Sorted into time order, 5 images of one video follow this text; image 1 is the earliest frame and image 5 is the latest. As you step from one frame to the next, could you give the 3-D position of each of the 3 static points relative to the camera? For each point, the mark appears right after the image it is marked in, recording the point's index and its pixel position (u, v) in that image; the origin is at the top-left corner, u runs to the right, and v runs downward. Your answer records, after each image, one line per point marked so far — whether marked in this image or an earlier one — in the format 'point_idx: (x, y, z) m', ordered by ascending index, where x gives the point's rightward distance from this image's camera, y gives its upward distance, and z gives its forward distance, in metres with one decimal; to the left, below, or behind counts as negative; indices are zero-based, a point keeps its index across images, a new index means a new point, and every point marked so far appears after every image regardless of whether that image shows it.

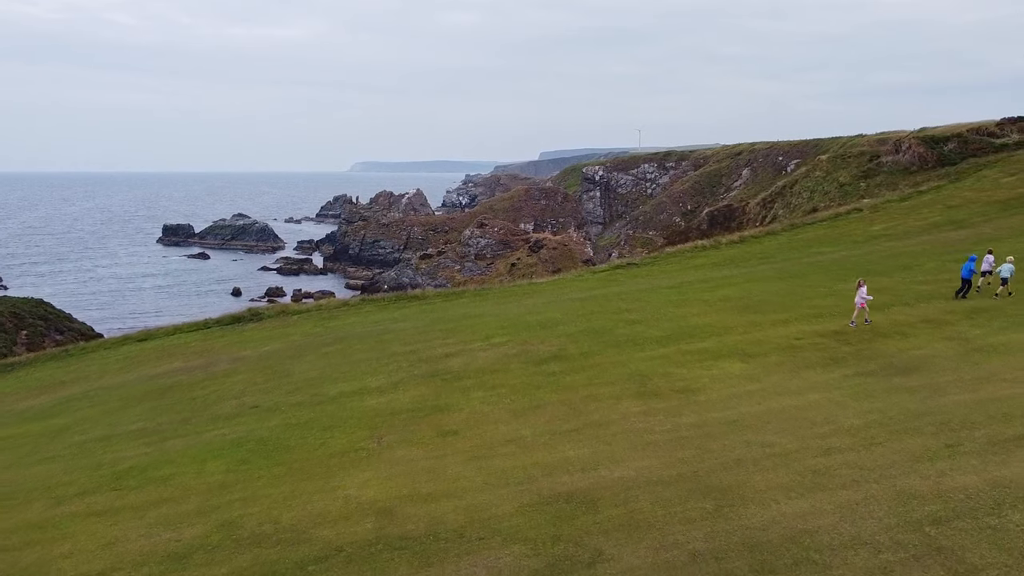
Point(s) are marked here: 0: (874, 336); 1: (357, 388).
0: (+5.8, -0.8, +7.5) m
1: (-2.5, -1.6, +7.6) m
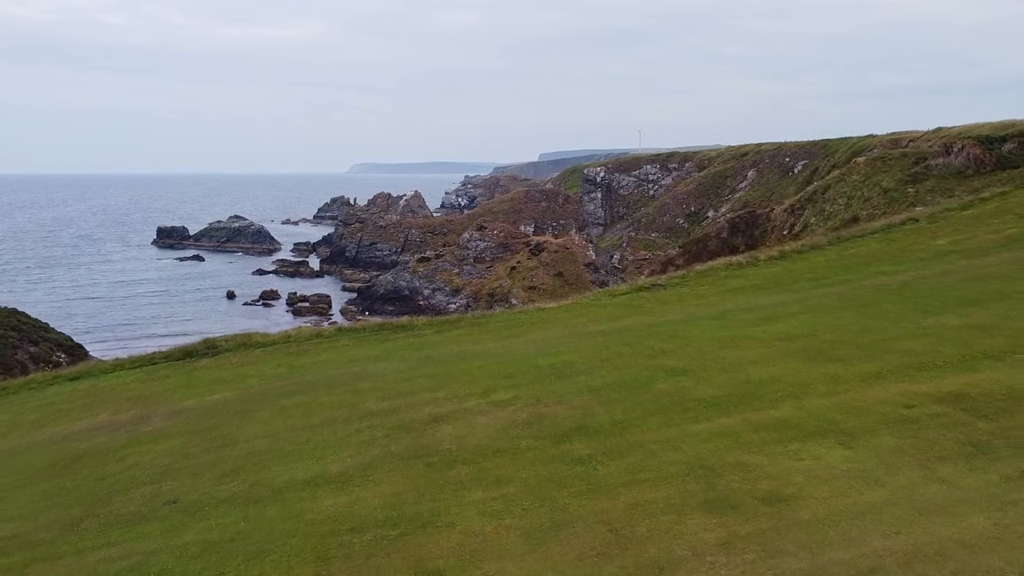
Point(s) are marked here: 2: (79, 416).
0: (+5.9, -1.4, +5.5) m
1: (-2.4, -2.2, +5.6) m
2: (-7.8, -2.3, +8.5) m
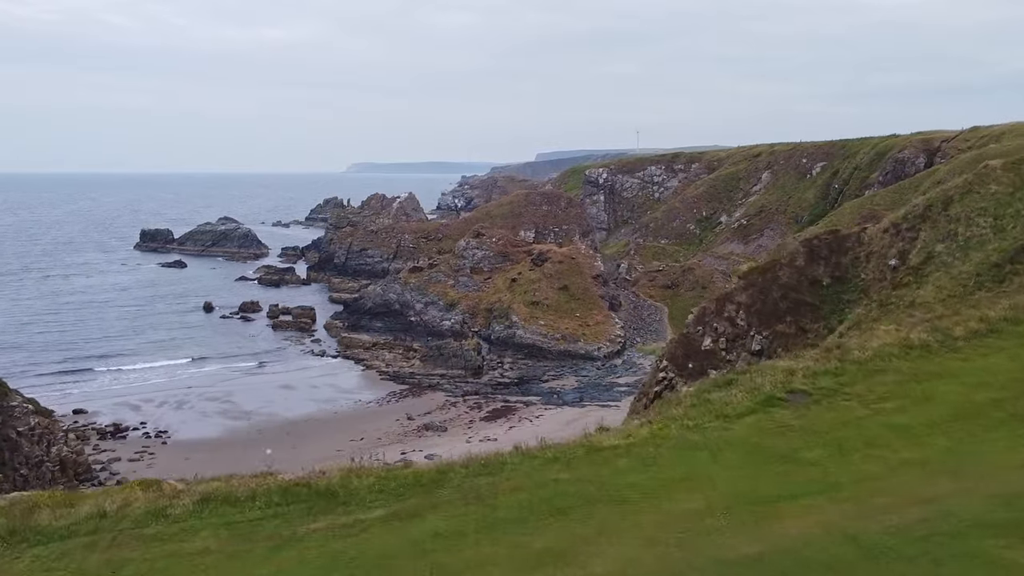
0: (+6.3, -2.9, +0.3) m
1: (-2.0, -3.8, +0.4) m
2: (-7.5, -3.8, +3.2) m
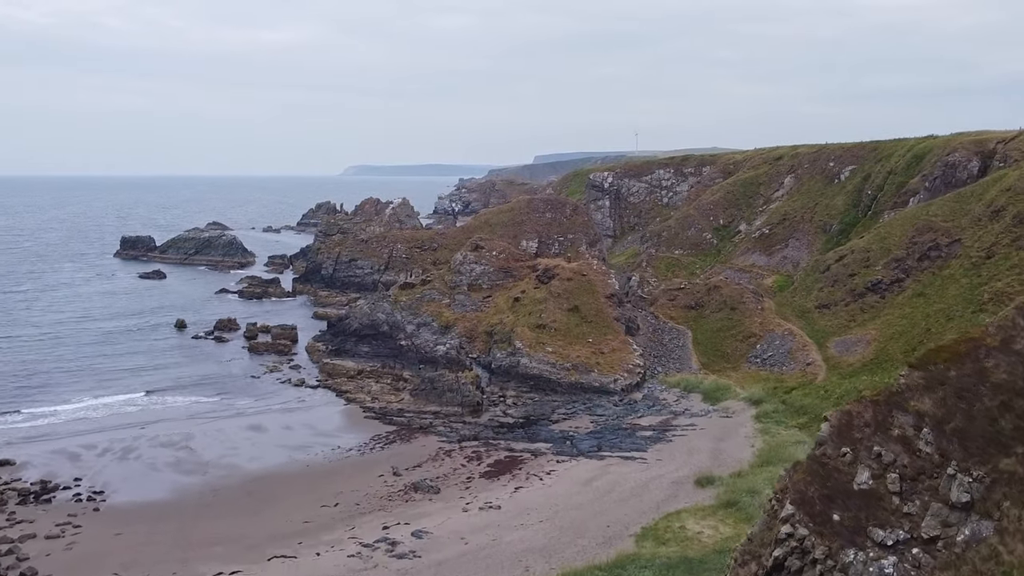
0: (+6.9, -4.9, -6.4) m
1: (-1.4, -5.8, -6.4) m
2: (-6.9, -5.9, -3.6) m
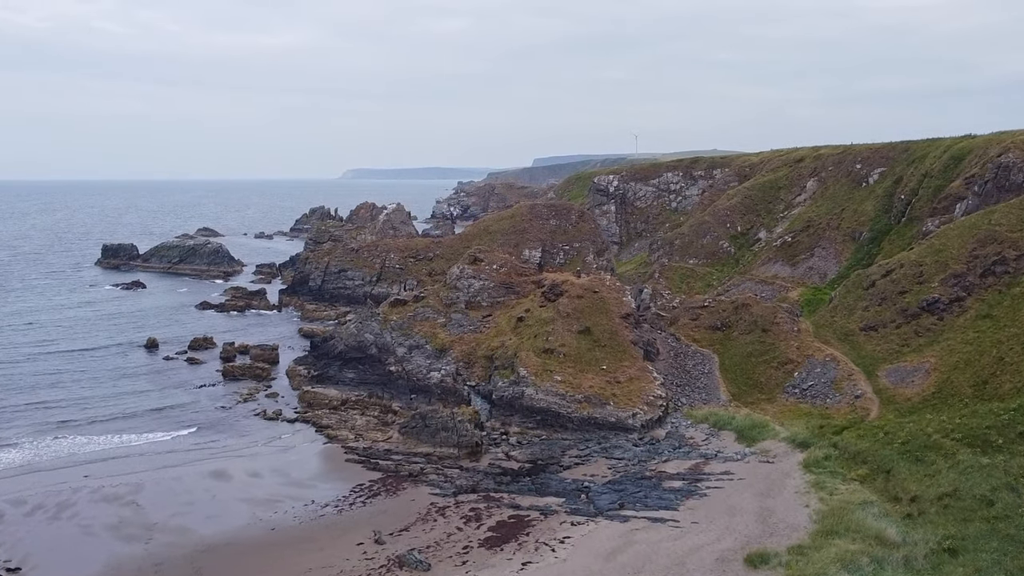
0: (+7.3, -6.5, -12.4) m
1: (-1.0, -7.4, -12.4) m
2: (-6.5, -7.5, -9.6) m
